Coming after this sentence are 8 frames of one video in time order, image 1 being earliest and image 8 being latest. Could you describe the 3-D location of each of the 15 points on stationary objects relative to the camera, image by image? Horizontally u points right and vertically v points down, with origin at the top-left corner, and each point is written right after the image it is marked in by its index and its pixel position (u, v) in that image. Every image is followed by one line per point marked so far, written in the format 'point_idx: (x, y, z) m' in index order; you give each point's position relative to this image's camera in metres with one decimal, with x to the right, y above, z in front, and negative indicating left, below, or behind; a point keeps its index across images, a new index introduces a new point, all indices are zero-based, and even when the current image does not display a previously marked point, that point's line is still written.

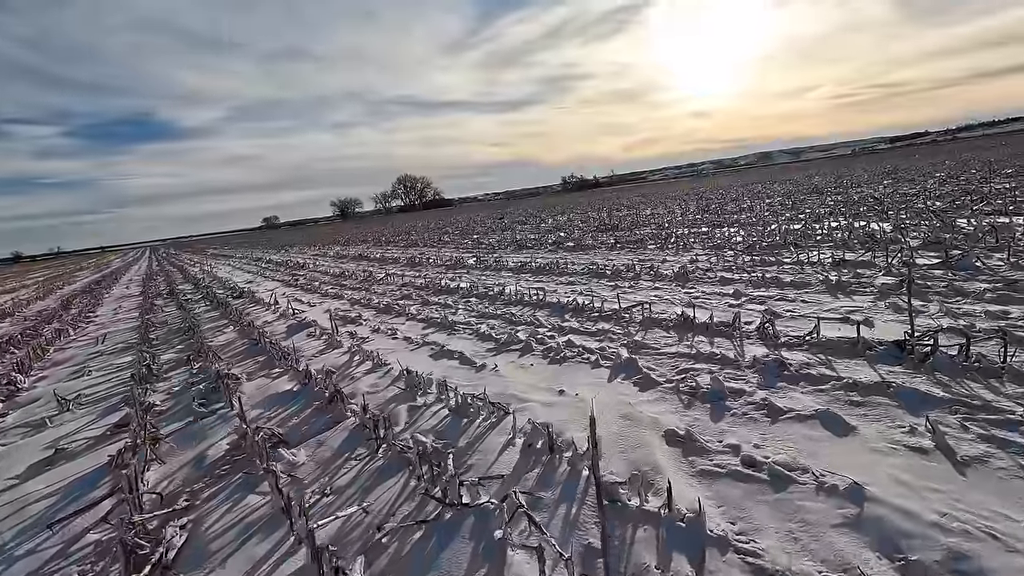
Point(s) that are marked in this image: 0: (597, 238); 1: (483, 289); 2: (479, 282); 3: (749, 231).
0: (+3.0, +1.8, +19.3) m
1: (-0.7, -0.1, +11.9) m
2: (-0.8, +0.1, +13.2) m
3: (+6.7, +1.6, +15.3) m
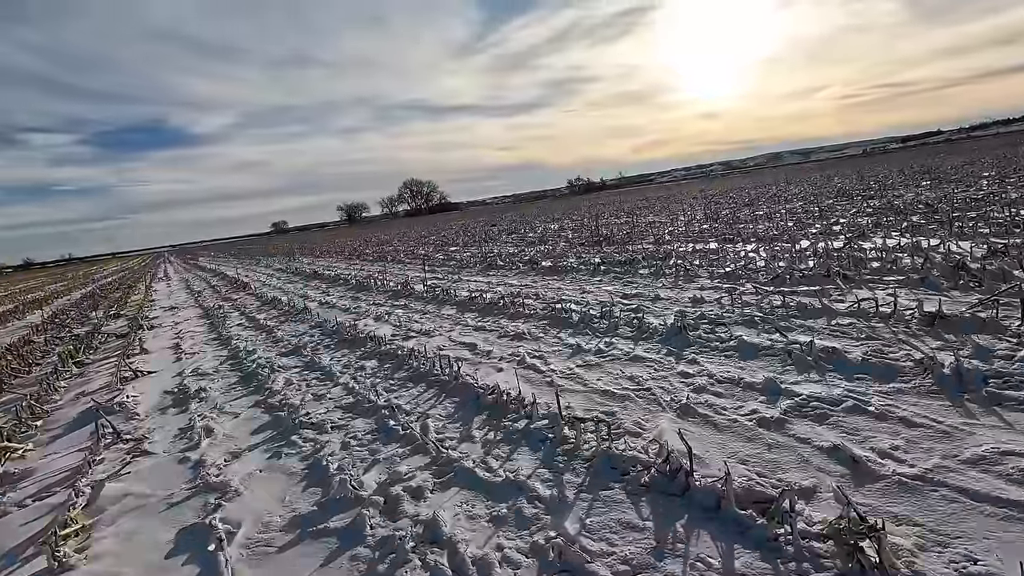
0: (+2.0, +0.9, +15.7) m
1: (-1.8, -0.9, +8.4) m
2: (-2.0, -0.7, +9.7) m
3: (+5.6, +0.8, +11.7) m
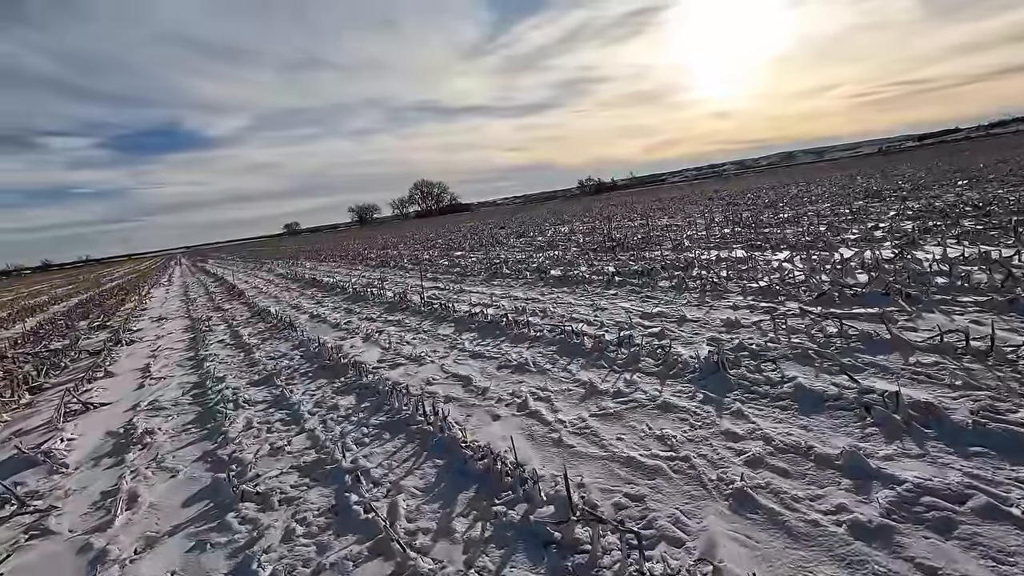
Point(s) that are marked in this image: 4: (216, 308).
0: (+2.1, +0.6, +14.4) m
1: (-1.8, -1.2, +7.2) m
2: (-1.9, -1.0, +8.5) m
3: (+5.7, +0.5, +10.4) m
4: (-10.1, -0.7, +18.3) m
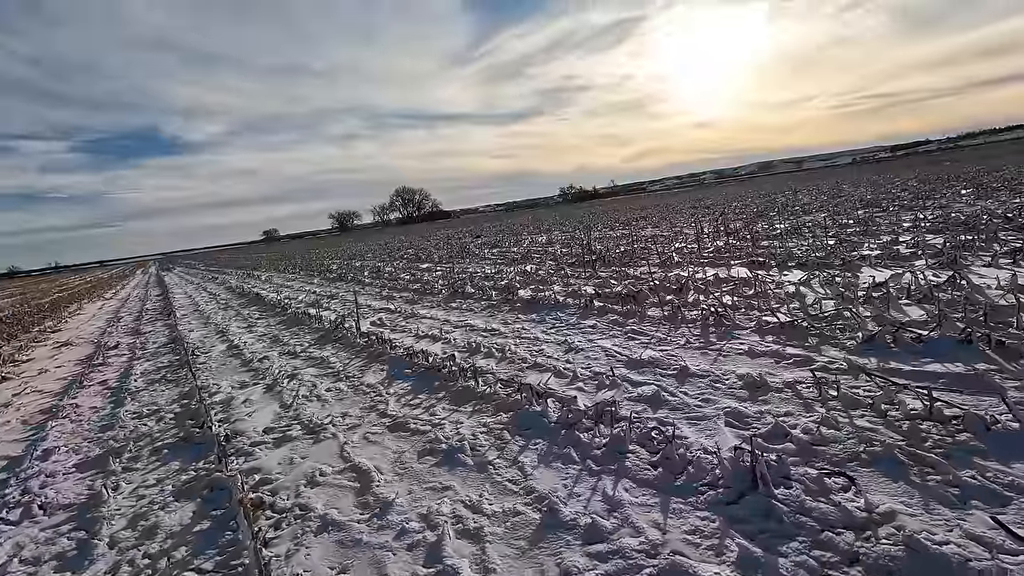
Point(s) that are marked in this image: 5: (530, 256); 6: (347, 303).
0: (+1.3, +0.1, +12.3) m
1: (-2.4, -1.6, +5.0) m
2: (-2.6, -1.5, +6.2) m
3: (+5.0, +0.1, +8.4) m
4: (-11.1, -1.3, +15.8) m
5: (+0.7, +1.2, +19.7) m
6: (-4.6, -0.4, +14.9) m
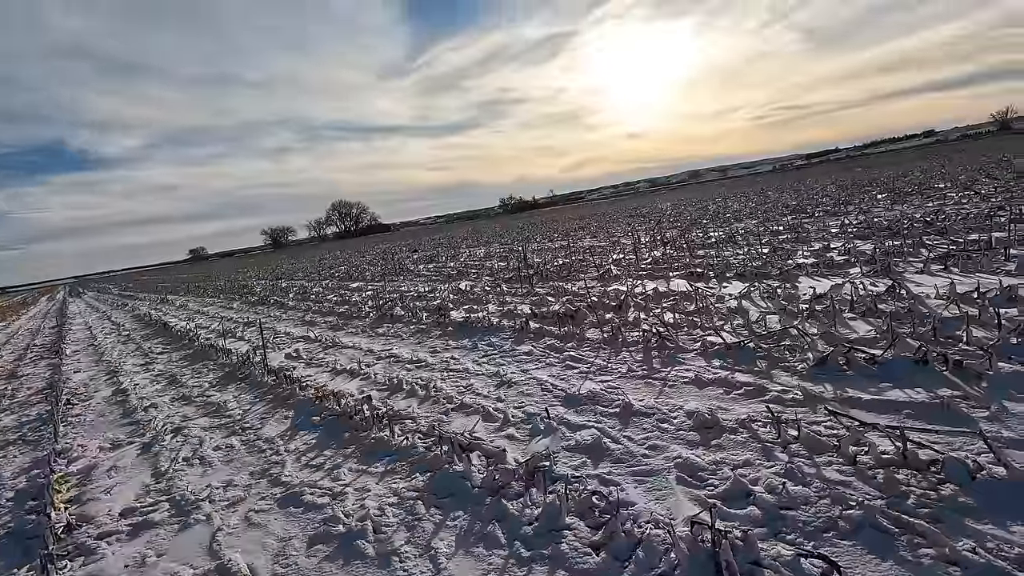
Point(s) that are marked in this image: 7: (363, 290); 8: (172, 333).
0: (-0.2, -0.3, +11.6) m
1: (-3.0, -2.0, +3.8) m
2: (-3.3, -1.9, +5.1) m
3: (+3.9, -0.1, +8.0) m
4: (-12.8, -2.2, +13.7) m
5: (-1.6, +0.6, +18.8) m
6: (-6.3, -1.1, +13.5) m
7: (-5.3, -0.1, +18.9) m
8: (-10.2, -1.4, +16.0) m
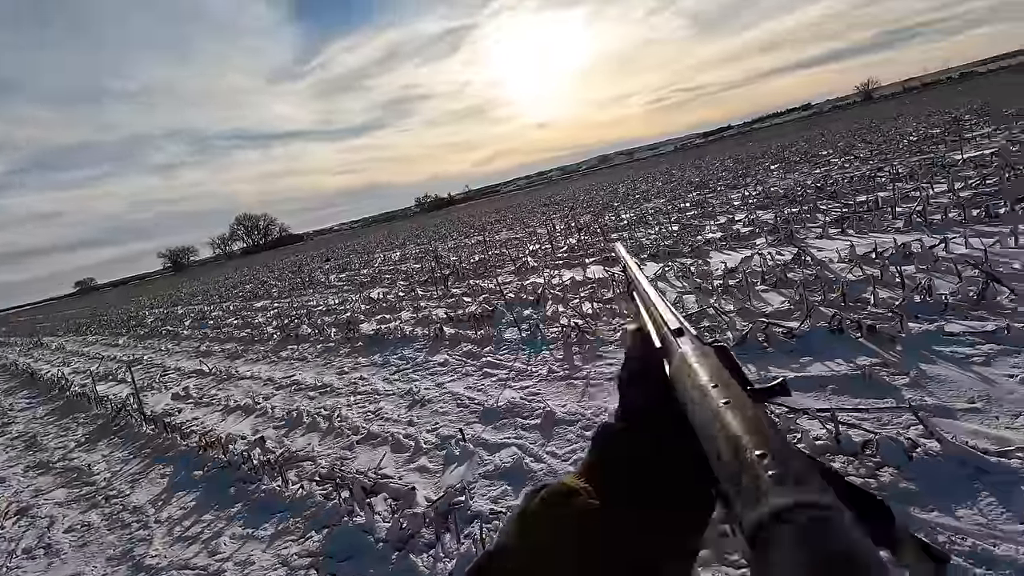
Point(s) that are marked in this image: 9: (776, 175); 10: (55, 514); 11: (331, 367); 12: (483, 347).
0: (-1.9, -0.4, +10.9) m
1: (-3.5, -2.4, +2.8) m
2: (-4.0, -2.3, +4.1) m
3: (+2.5, +0.2, +7.9) m
4: (-14.5, -3.6, +11.3) m
5: (-4.4, +0.4, +17.8) m
6: (-8.1, -1.8, +11.9) m
7: (-7.9, -0.7, +17.4) m
8: (-12.3, -2.5, +13.9) m
9: (+9.3, +4.0, +18.9) m
10: (-4.6, -2.2, +5.3) m
11: (-2.8, -1.2, +8.3) m
12: (-0.4, -0.8, +7.3) m
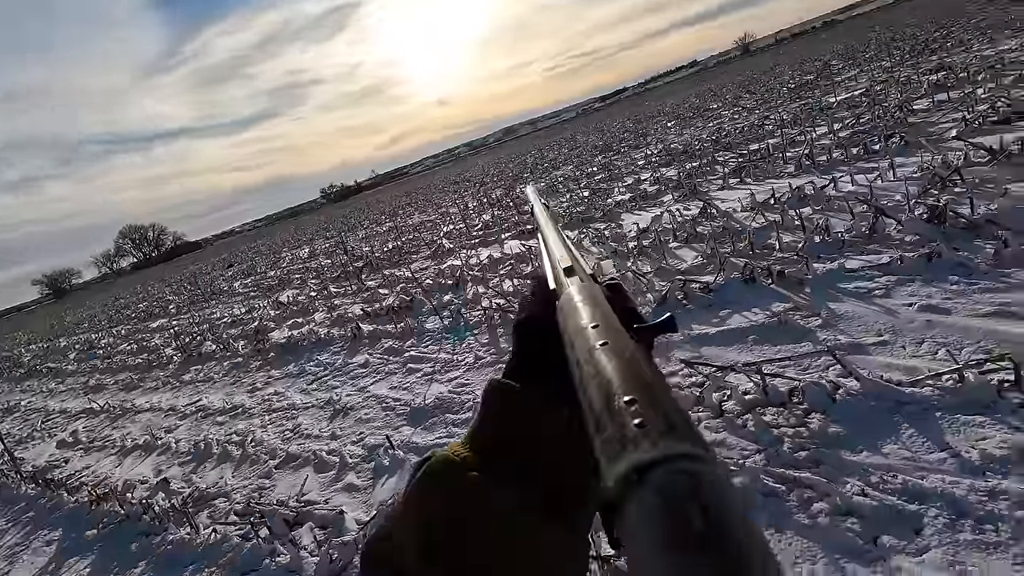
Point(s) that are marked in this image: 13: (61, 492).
0: (-3.5, -0.4, +10.2) m
1: (-3.6, -2.8, +2.2) m
2: (-4.2, -2.7, +3.3) m
3: (+1.3, +0.7, +7.9) m
4: (-15.4, -5.1, +9.1) m
5: (-7.0, +0.3, +16.7) m
6: (-9.5, -2.5, +10.5) m
7: (-10.3, -1.2, +15.8) m
8: (-13.8, -3.6, +11.9) m
9: (+5.9, +5.7, +19.5) m
10: (-5.0, -2.7, +4.5) m
11: (-3.8, -1.4, +7.6) m
12: (-1.4, -0.7, +7.0) m
13: (-4.8, -2.2, +5.8) m
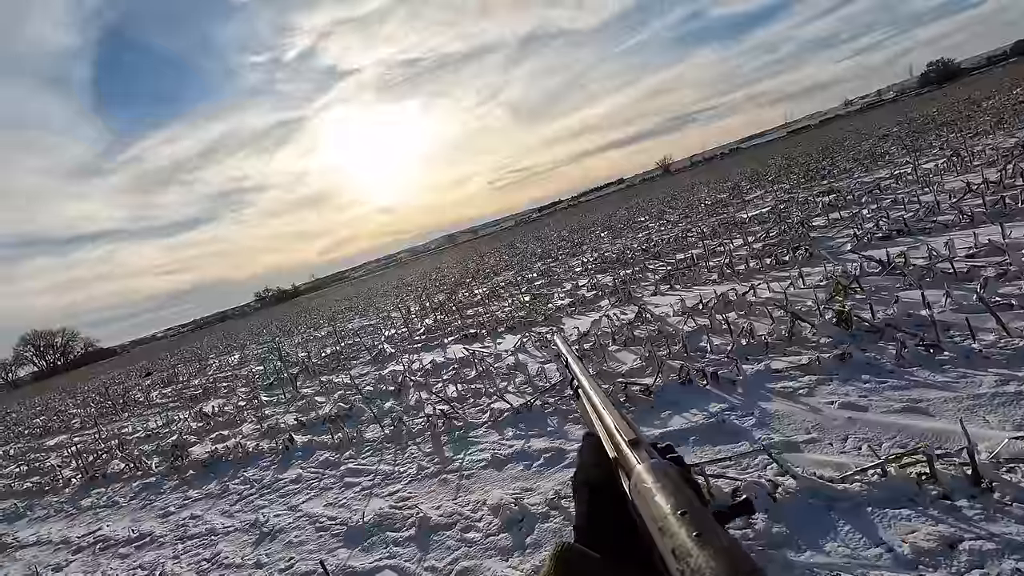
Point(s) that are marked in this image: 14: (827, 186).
0: (-4.5, -2.4, +9.6) m
1: (-3.7, -3.2, +1.3) m
2: (-4.5, -3.3, +2.3) m
3: (+0.5, -0.9, +8.1) m
4: (-16.2, -6.7, +6.3) m
5: (-8.7, -2.9, +15.7) m
6: (-10.5, -4.5, +8.8) m
7: (-11.9, -4.2, +14.2) m
8: (-14.9, -5.8, +9.5) m
9: (+3.7, +1.8, +20.8) m
10: (-5.4, -3.5, +3.4) m
11: (-4.6, -2.8, +6.8) m
12: (-2.1, -2.0, +6.6) m
13: (-5.4, -3.3, +4.8) m
14: (+8.5, +2.8, +14.5) m
